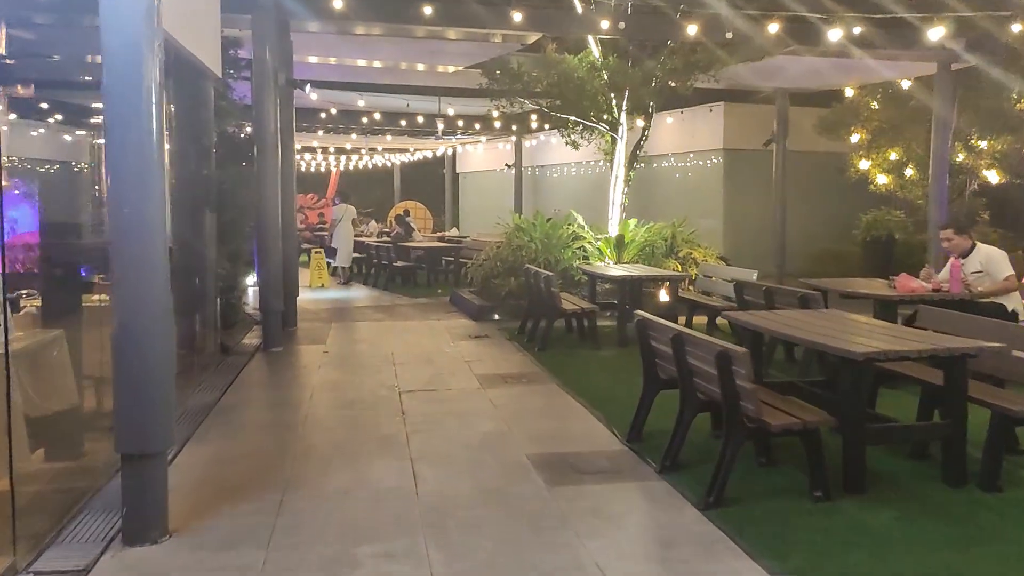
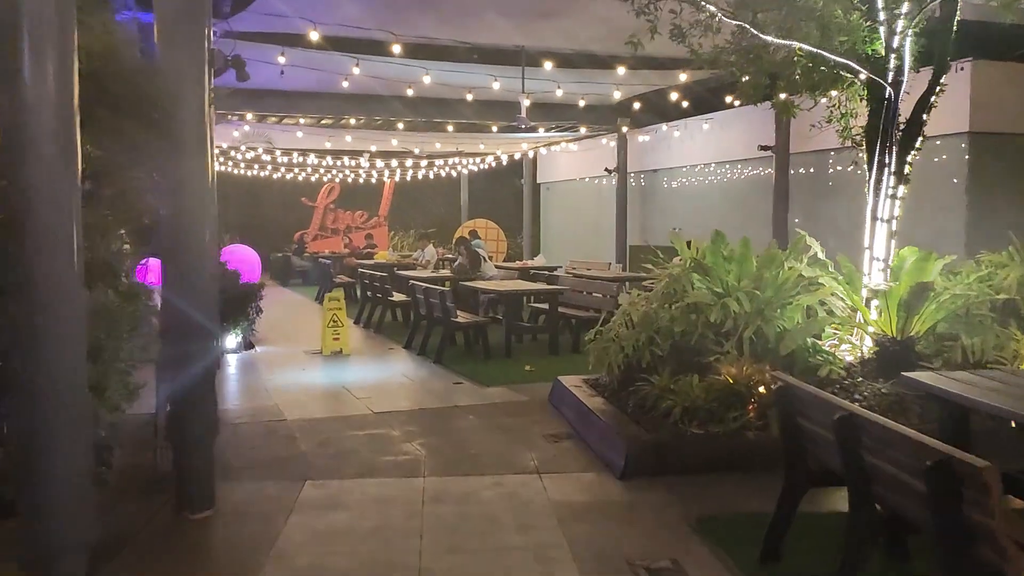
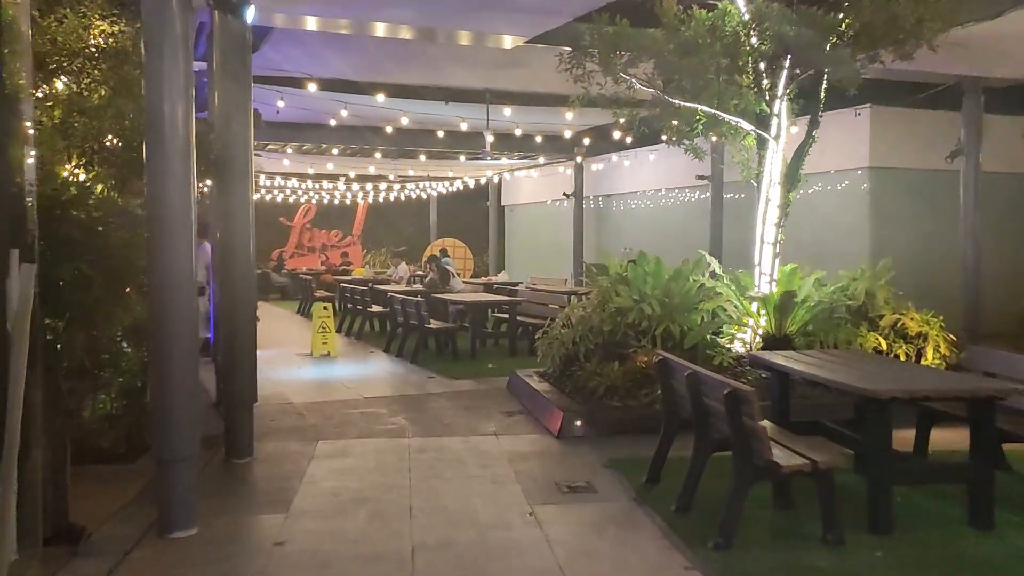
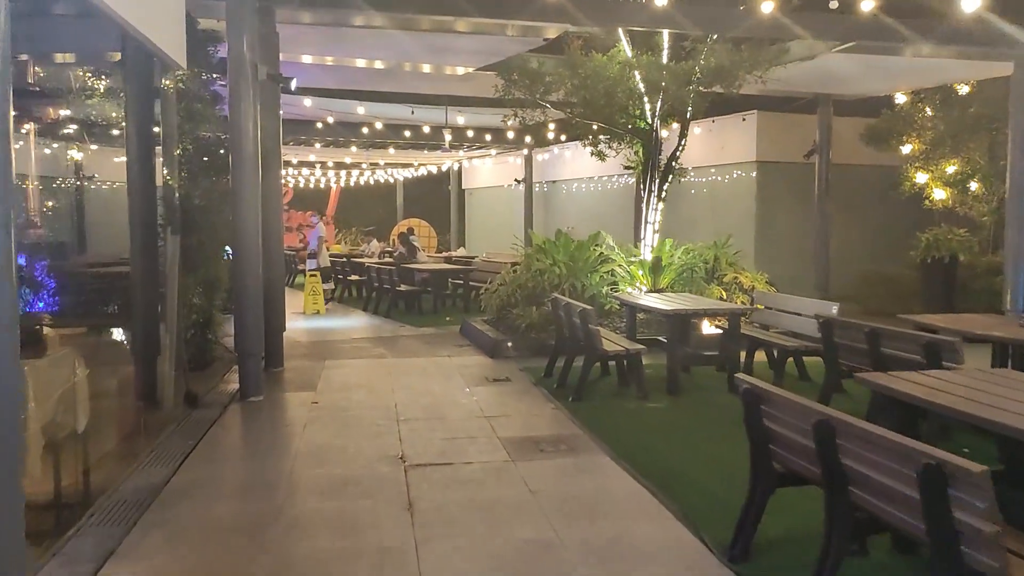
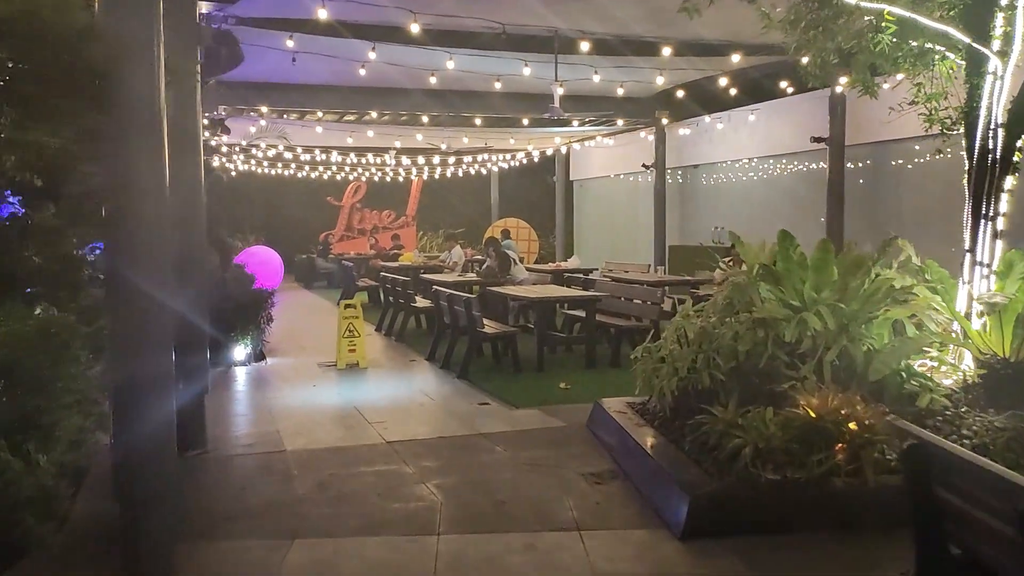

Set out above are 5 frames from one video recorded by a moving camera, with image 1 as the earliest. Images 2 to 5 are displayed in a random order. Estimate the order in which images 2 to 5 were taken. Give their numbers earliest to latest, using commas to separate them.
4, 3, 2, 5
